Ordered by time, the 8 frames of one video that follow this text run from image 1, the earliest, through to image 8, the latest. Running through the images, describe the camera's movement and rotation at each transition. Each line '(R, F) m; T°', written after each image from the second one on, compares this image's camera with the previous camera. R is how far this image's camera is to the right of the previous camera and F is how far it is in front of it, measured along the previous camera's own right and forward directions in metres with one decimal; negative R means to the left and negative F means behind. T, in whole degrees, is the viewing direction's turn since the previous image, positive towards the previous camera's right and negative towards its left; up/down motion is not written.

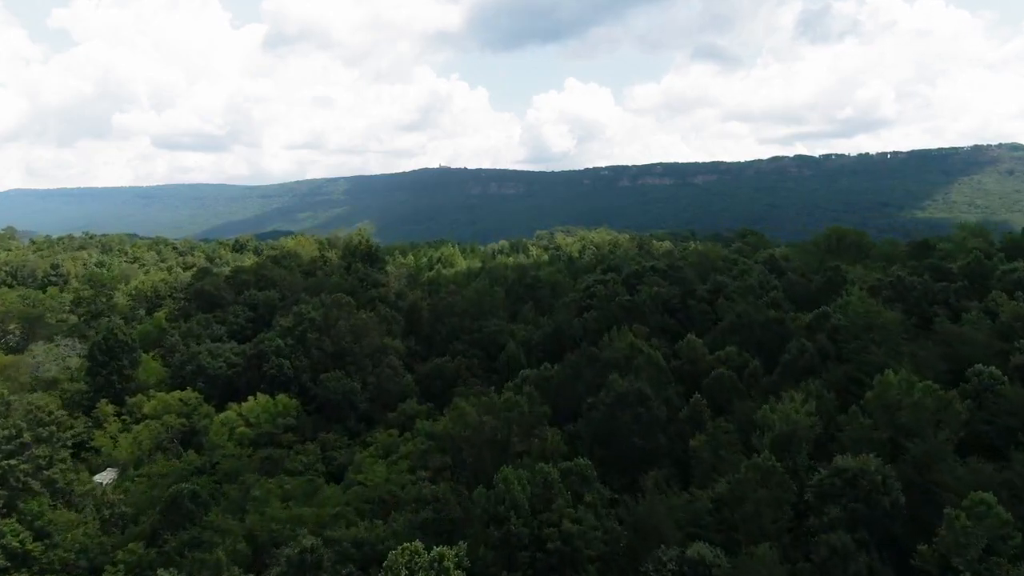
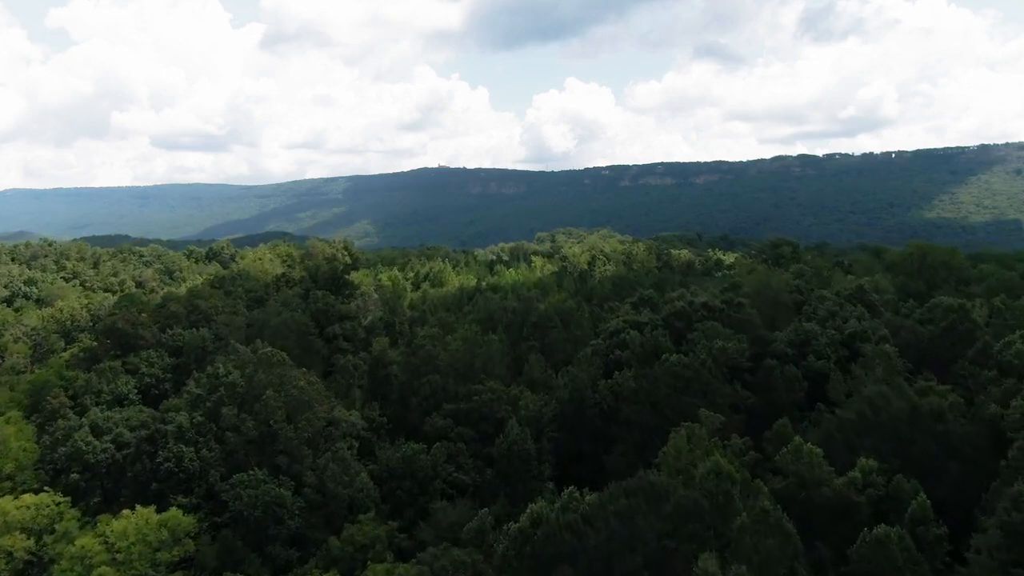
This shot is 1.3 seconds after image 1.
(-0.2, +11.2) m; 0°
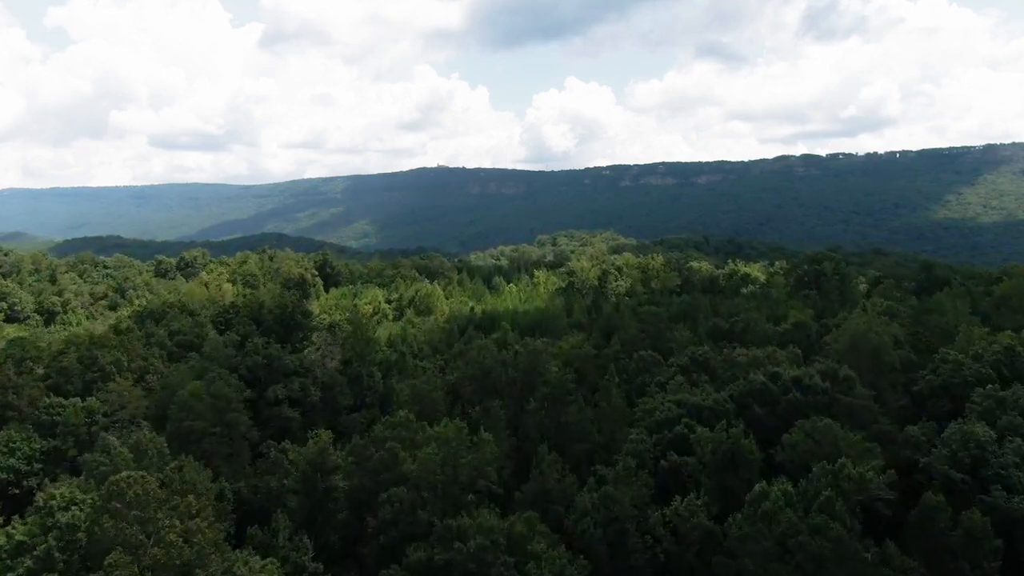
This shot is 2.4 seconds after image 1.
(-0.2, +10.1) m; 0°
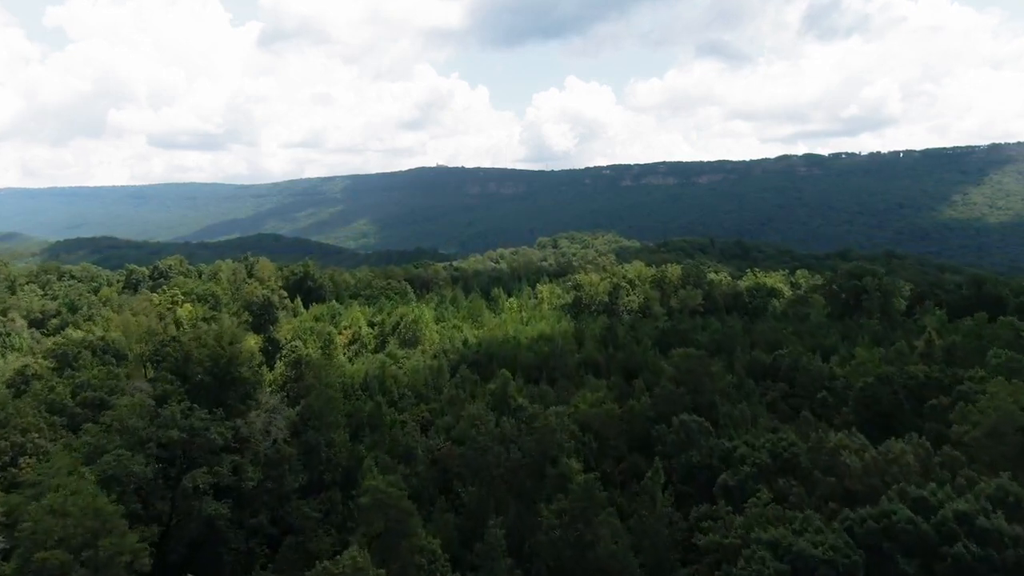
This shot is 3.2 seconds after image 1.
(-0.2, +7.9) m; 0°
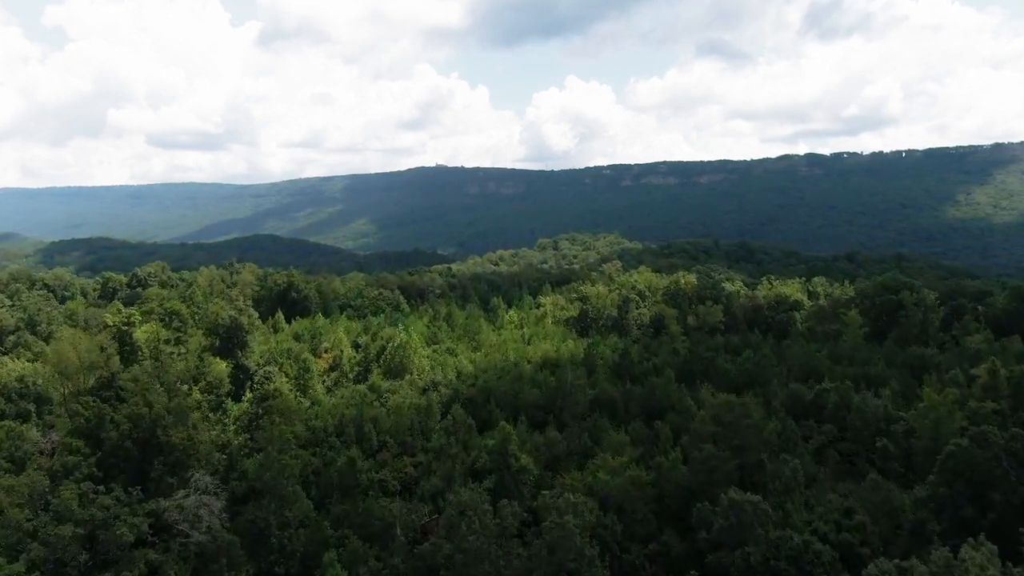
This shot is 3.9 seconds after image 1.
(-0.1, +5.6) m; 0°
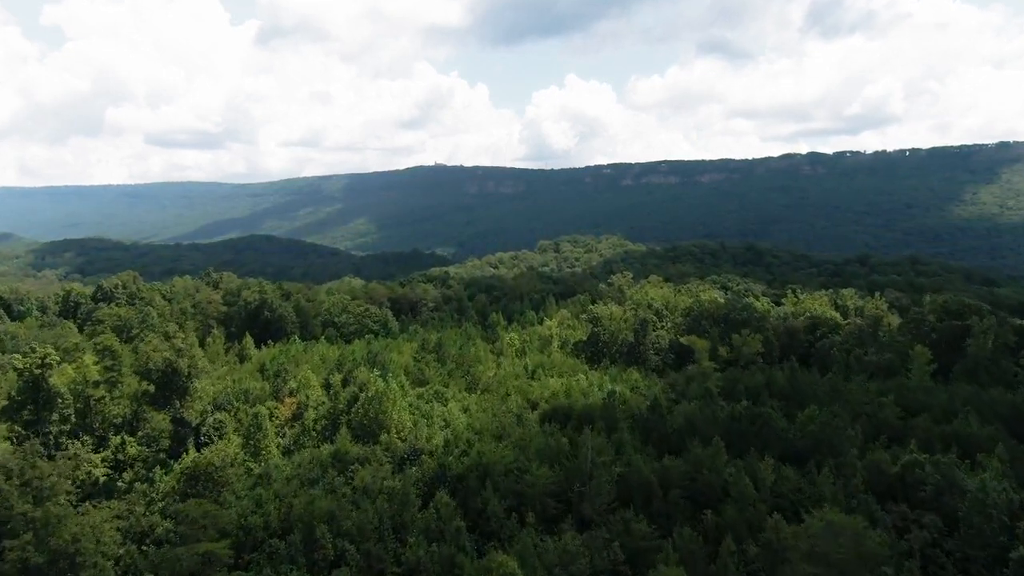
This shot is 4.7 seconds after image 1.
(-0.3, +8.0) m; 0°
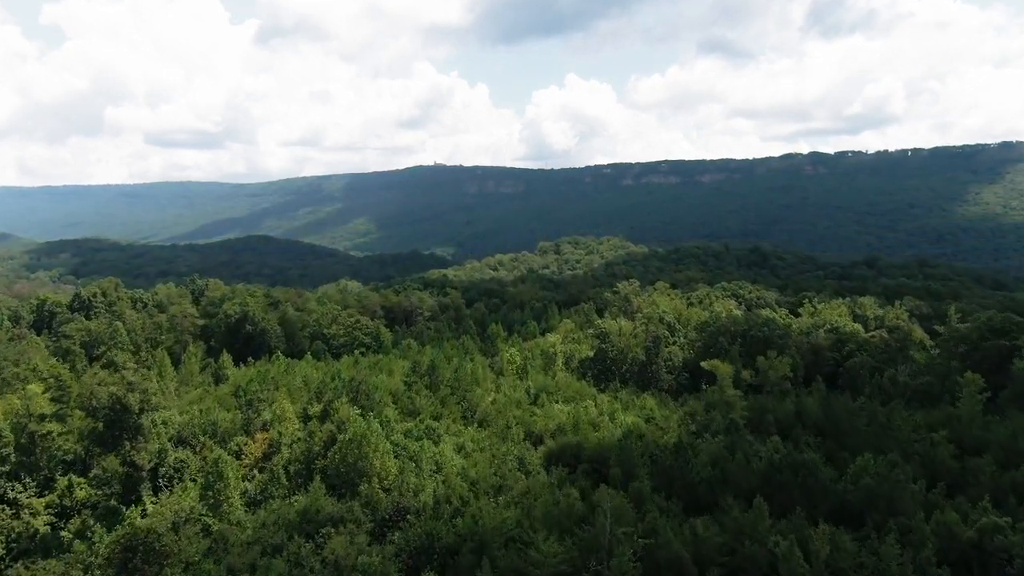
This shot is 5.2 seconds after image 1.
(-0.2, +4.5) m; 0°
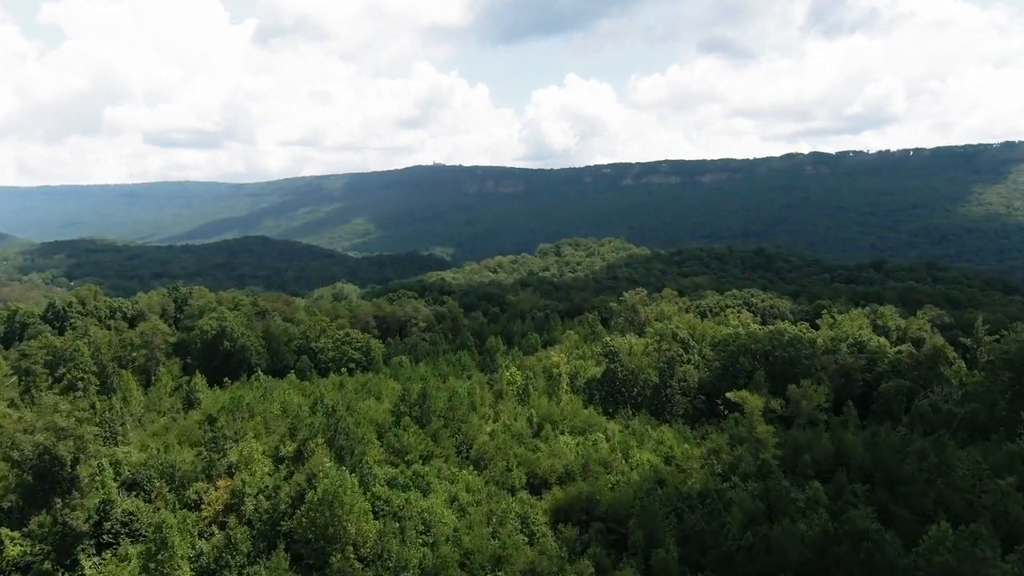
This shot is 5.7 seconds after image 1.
(-0.1, +4.5) m; 0°
